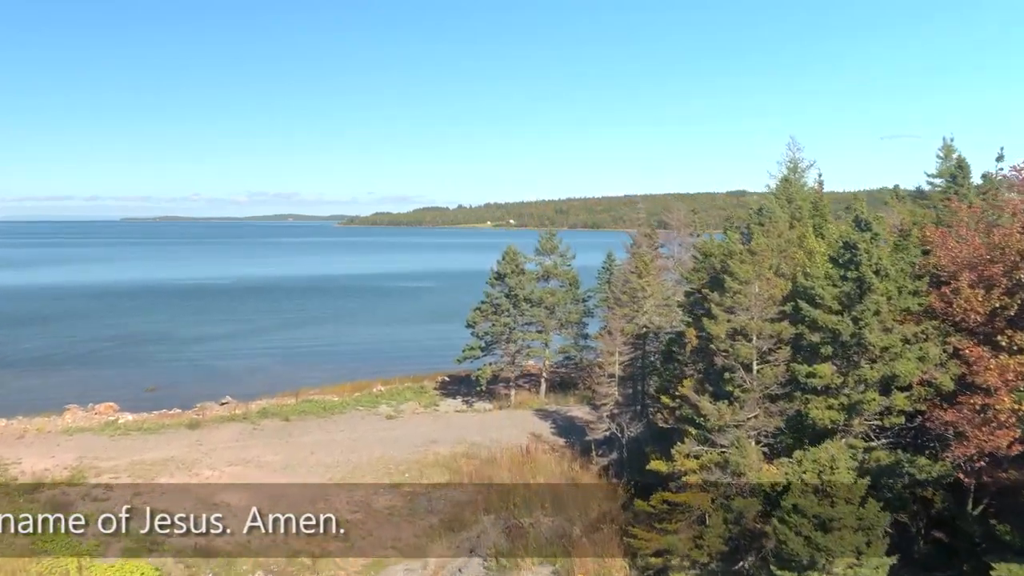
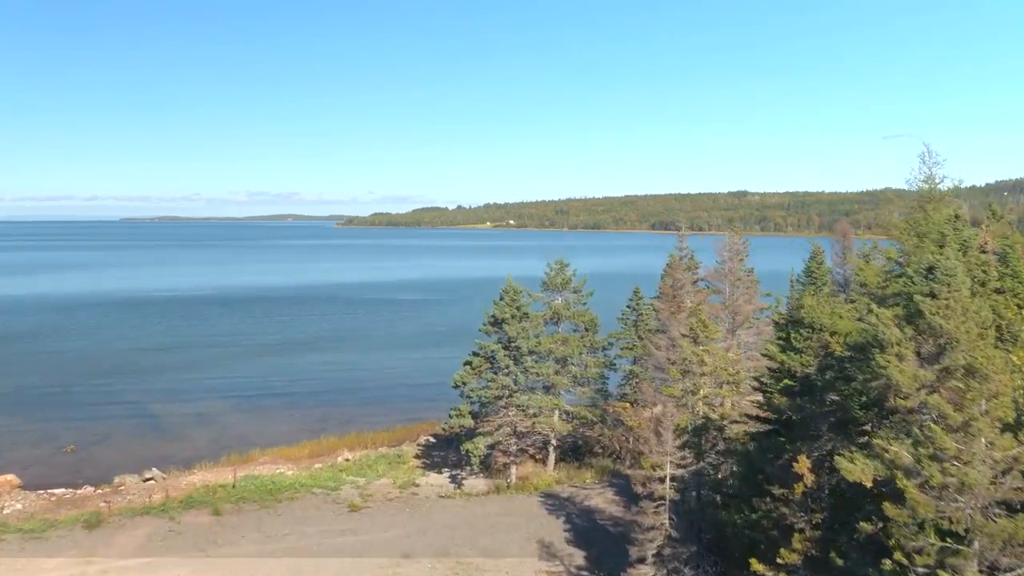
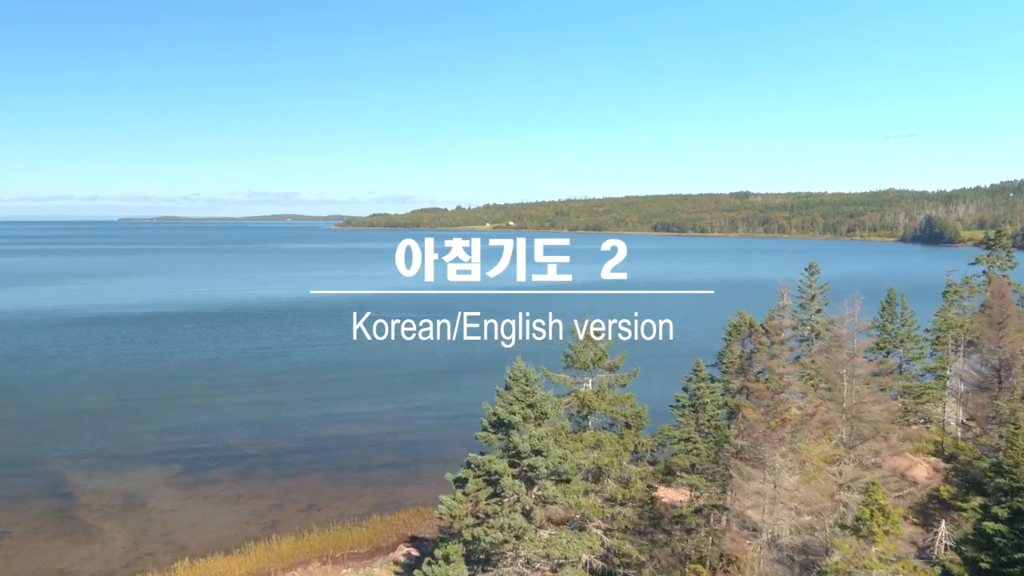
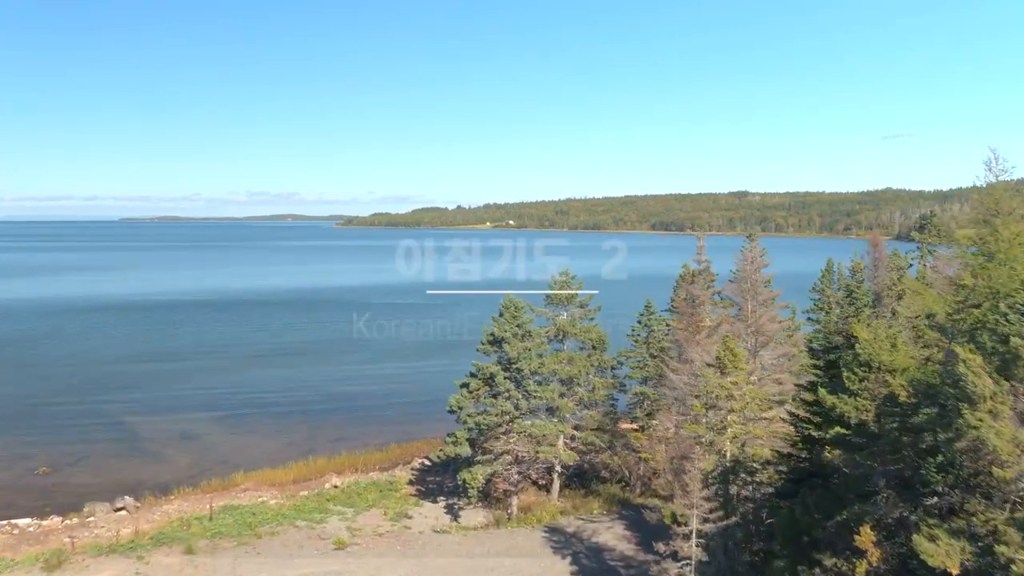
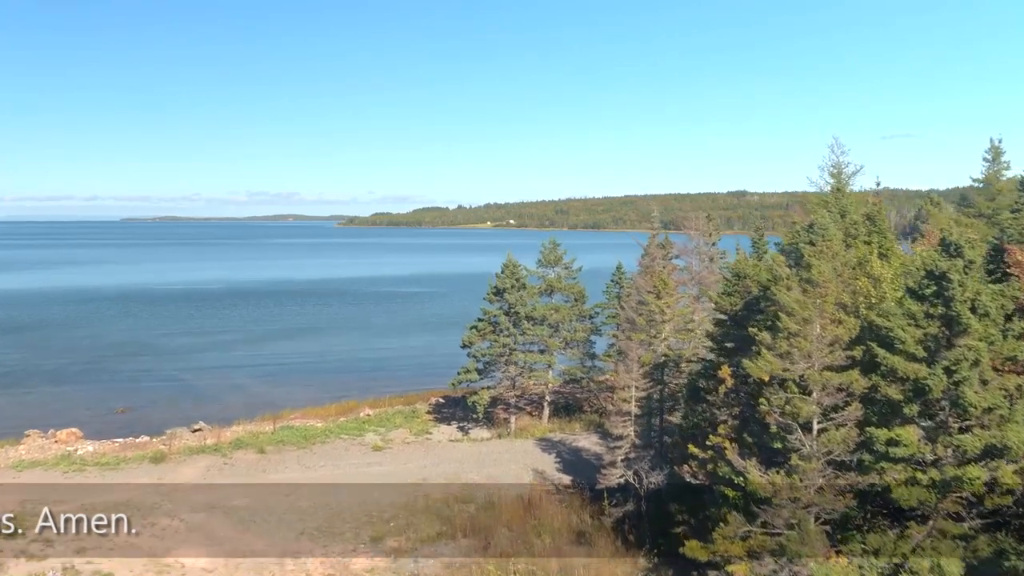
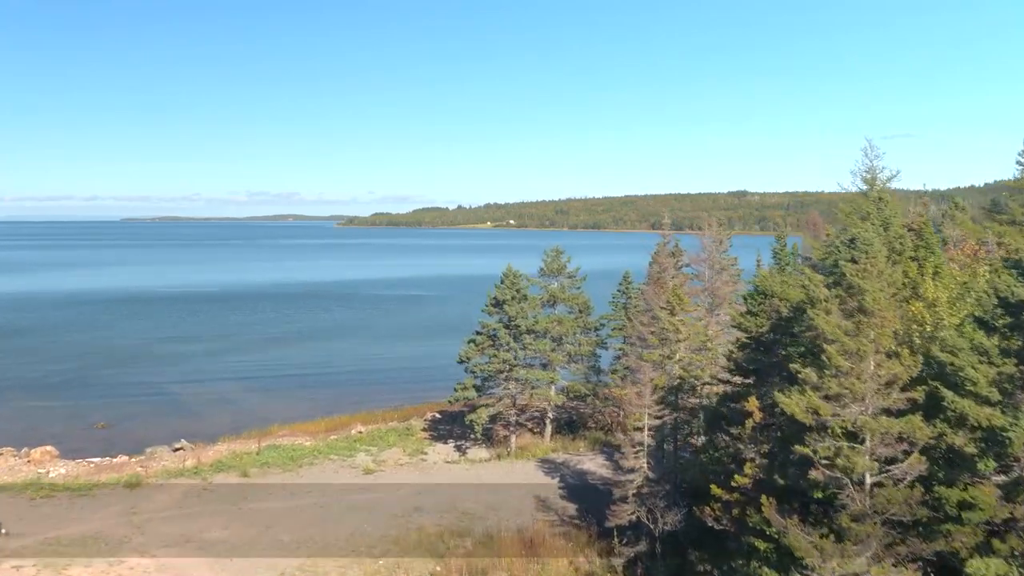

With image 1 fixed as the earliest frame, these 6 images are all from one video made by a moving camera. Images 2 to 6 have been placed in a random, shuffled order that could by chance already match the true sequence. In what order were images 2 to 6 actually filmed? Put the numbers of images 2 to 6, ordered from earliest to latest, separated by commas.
5, 6, 2, 4, 3
